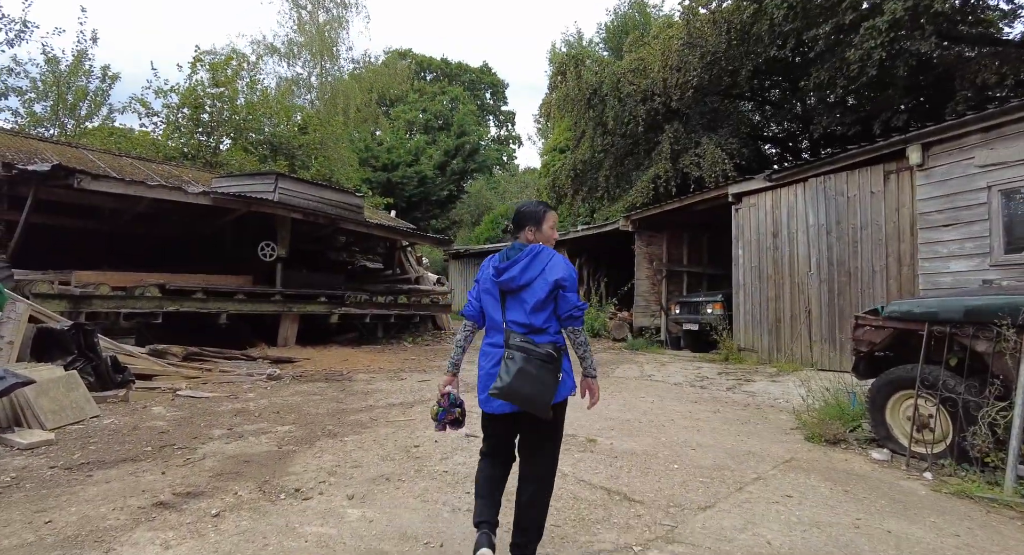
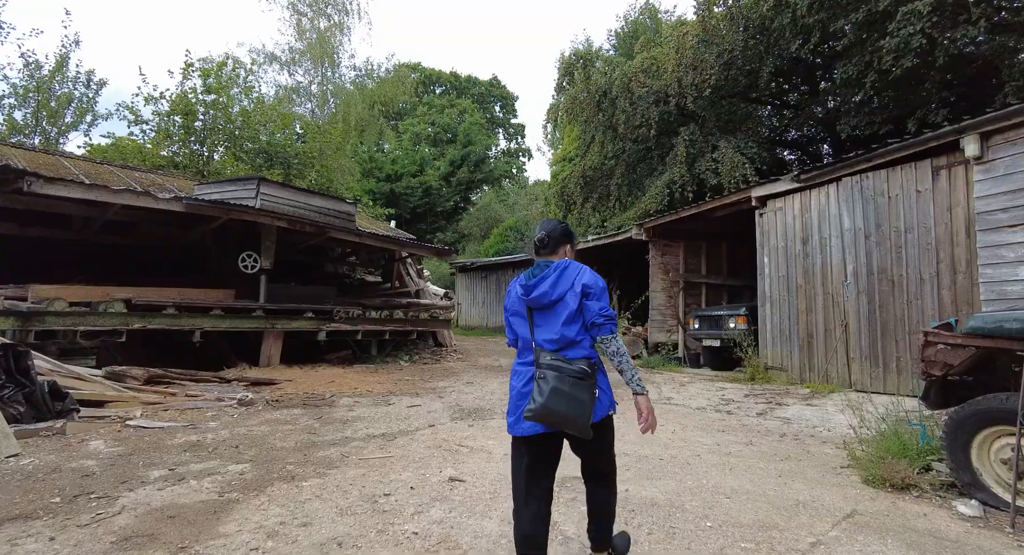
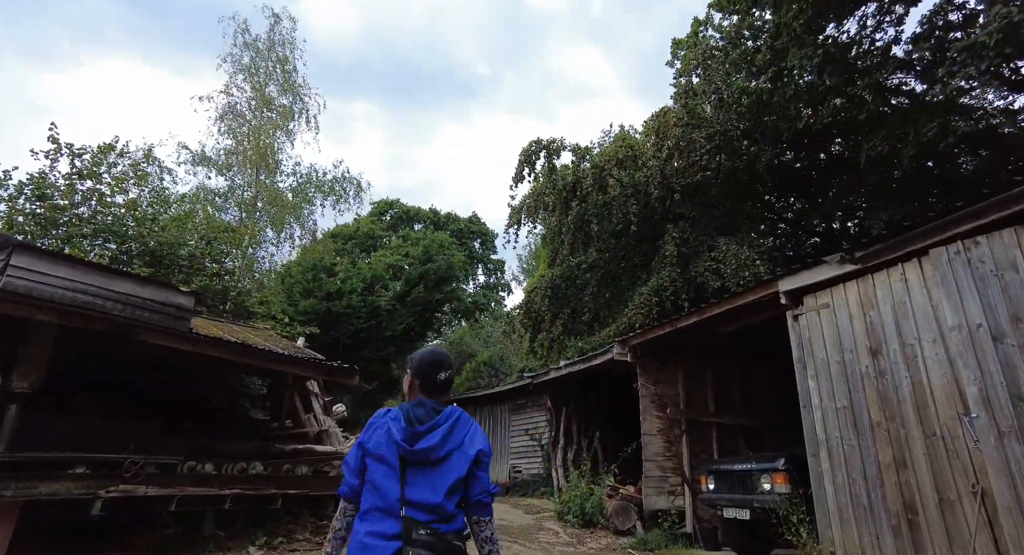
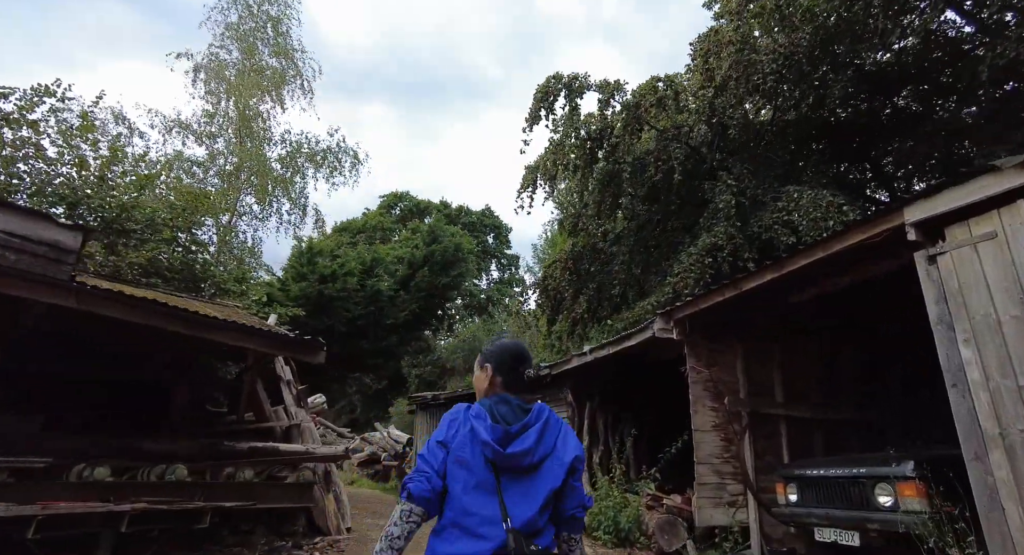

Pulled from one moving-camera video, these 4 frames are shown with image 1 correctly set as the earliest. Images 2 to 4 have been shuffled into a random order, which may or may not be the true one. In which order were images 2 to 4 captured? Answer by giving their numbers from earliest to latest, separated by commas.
2, 3, 4
